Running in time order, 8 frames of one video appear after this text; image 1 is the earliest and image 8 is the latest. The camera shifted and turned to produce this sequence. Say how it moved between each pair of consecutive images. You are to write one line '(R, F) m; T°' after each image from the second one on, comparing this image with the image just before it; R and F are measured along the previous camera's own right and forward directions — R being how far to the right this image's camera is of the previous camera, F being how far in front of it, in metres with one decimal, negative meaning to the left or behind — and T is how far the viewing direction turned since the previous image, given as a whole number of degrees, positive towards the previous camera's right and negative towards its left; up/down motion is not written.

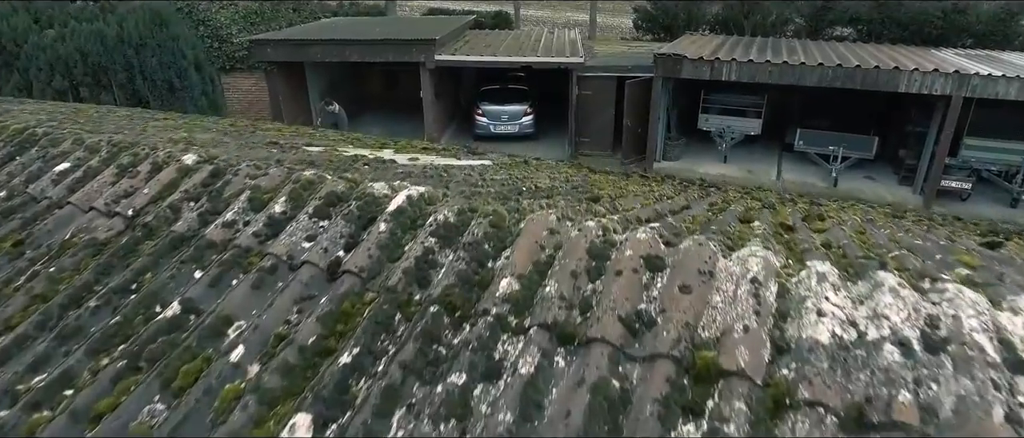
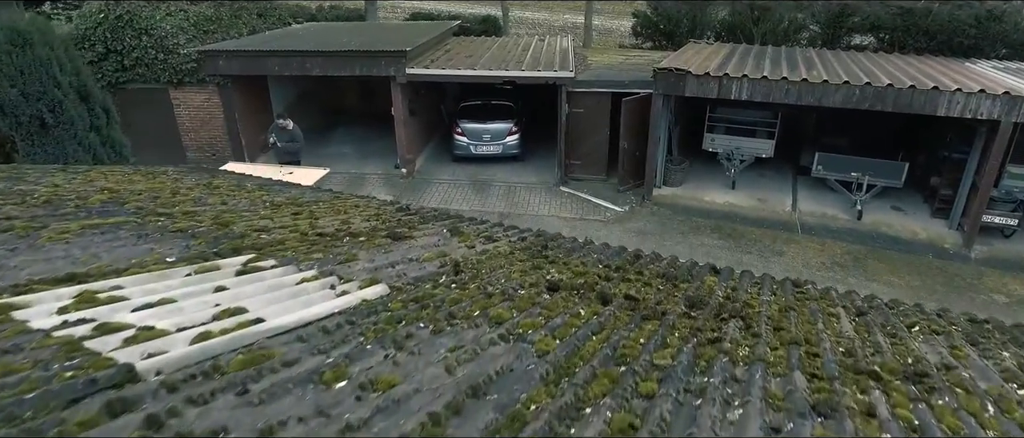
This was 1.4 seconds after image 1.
(+0.3, +1.6) m; 0°
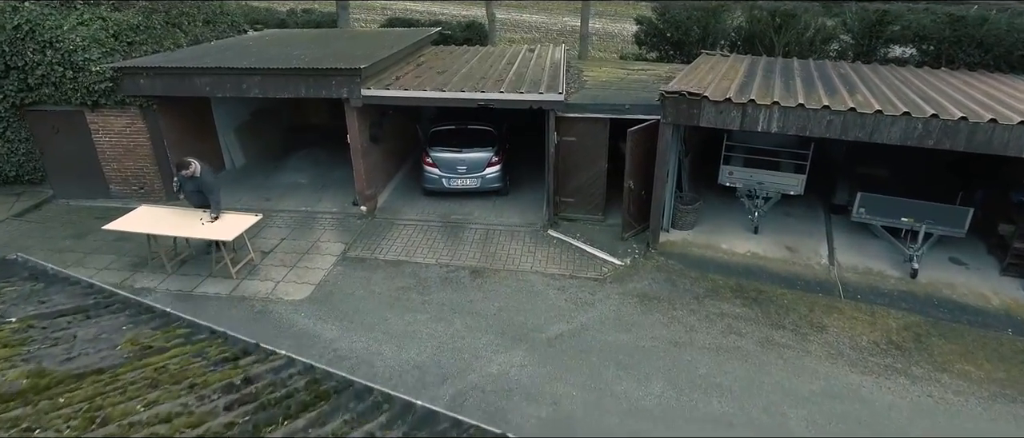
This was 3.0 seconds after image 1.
(+0.3, +2.2) m; 0°
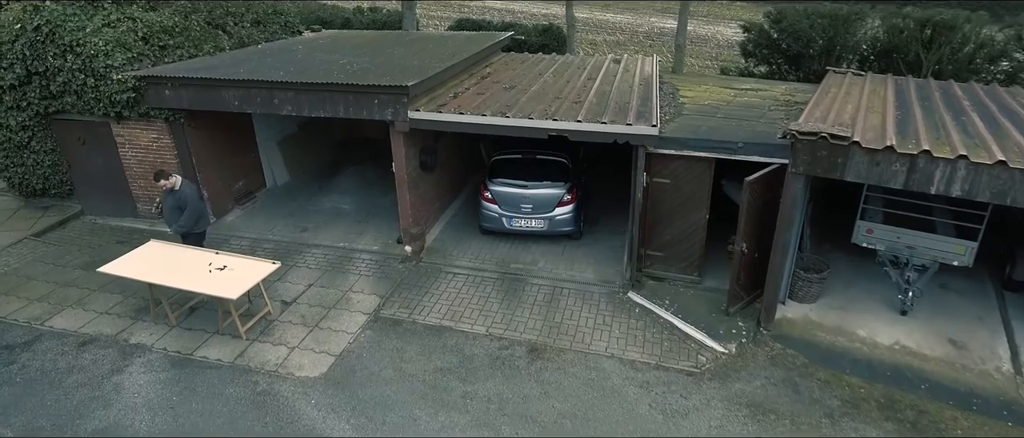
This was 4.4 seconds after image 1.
(0.0, +2.1) m; -6°
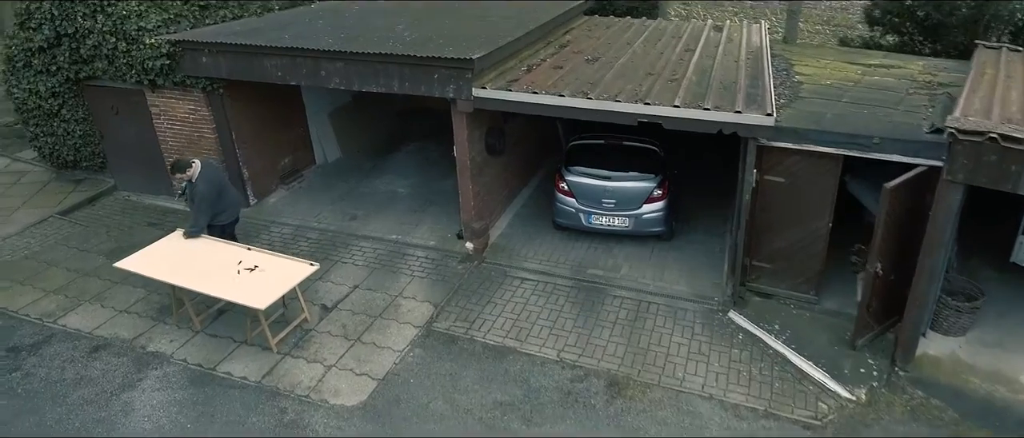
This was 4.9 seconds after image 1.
(-0.1, +1.4) m; -5°
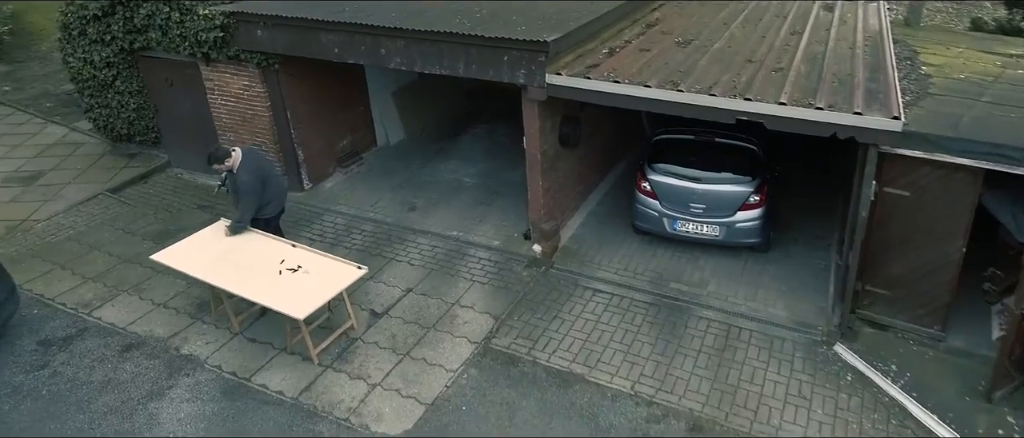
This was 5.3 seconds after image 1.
(0.0, +0.9) m; -5°
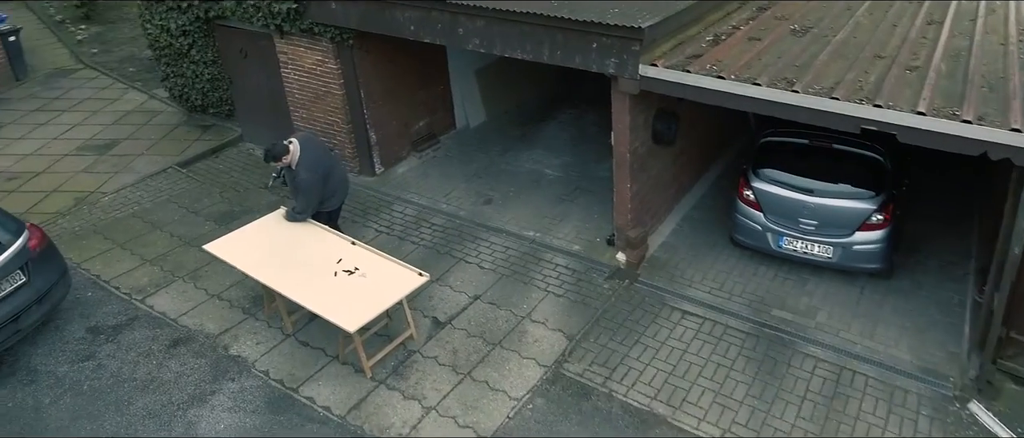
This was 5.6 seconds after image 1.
(0.0, +0.7) m; -6°
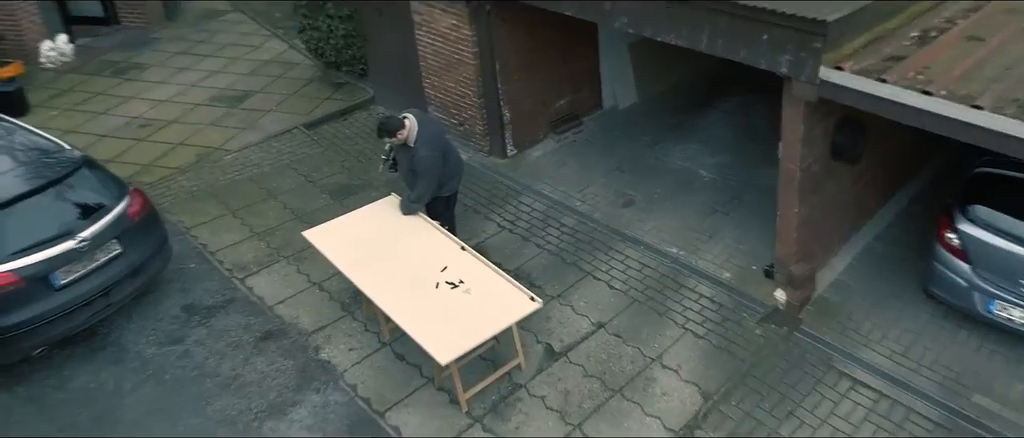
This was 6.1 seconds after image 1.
(0.0, +1.0) m; -10°
